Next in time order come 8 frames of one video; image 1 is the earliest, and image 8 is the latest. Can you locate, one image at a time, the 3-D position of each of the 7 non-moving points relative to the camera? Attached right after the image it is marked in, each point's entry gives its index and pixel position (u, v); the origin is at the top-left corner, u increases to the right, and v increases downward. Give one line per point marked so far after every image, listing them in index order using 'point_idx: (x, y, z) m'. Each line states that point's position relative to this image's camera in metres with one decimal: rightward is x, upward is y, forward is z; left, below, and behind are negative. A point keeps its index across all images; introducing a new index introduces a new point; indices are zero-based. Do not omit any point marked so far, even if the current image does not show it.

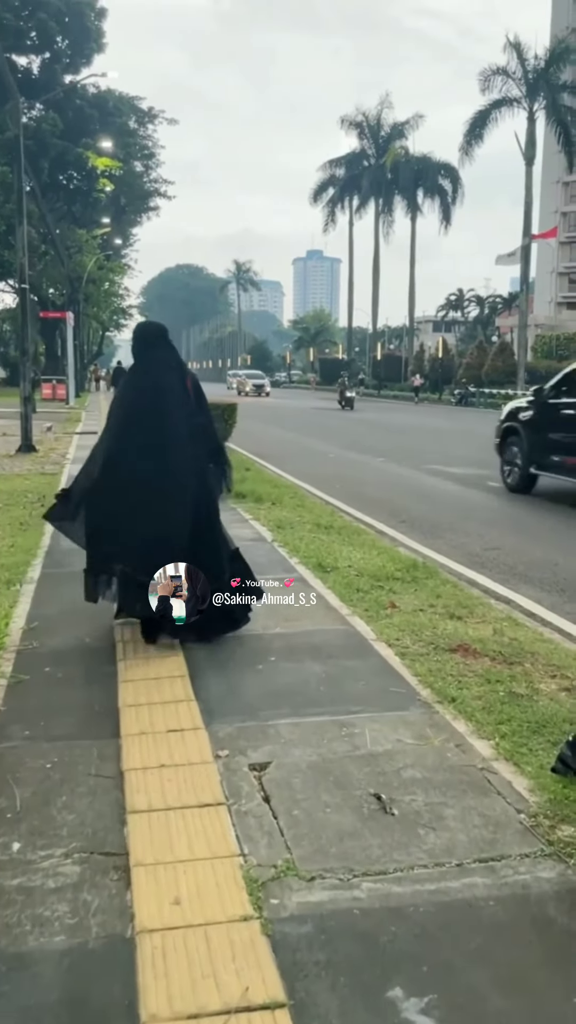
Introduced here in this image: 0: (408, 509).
0: (+1.6, +0.1, +12.2) m
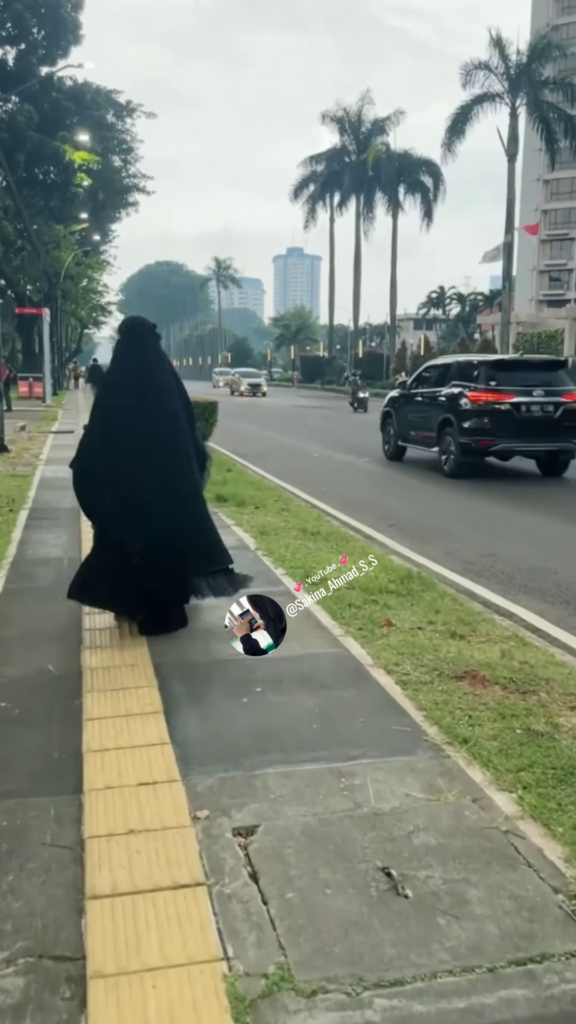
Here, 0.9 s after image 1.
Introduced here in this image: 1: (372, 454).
0: (+1.4, 0.0, +11.7) m
1: (+1.7, +1.2, +18.6) m
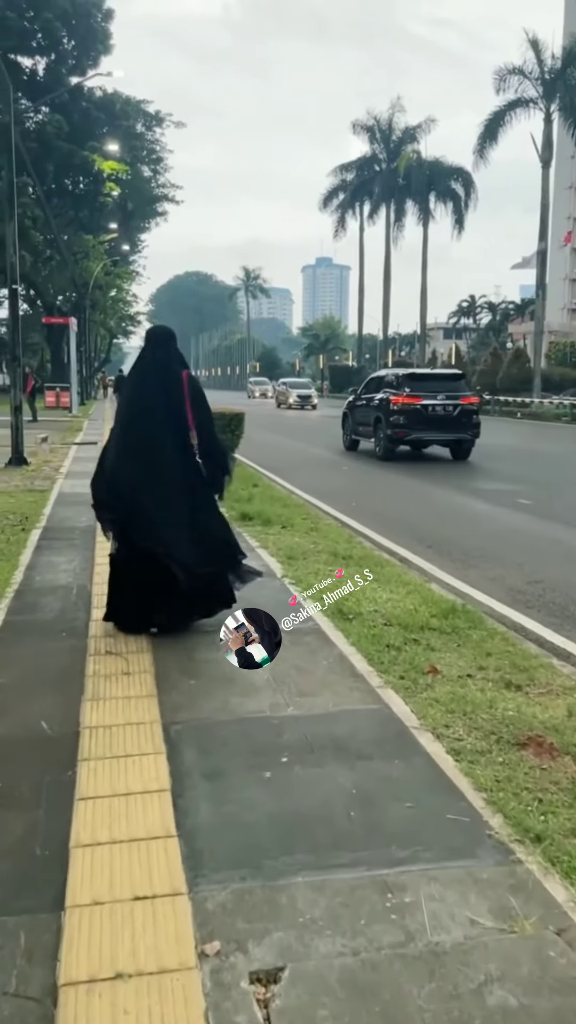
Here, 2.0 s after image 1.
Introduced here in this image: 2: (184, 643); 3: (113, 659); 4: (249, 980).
0: (+1.7, -0.2, +11.0) m
1: (+2.3, +0.9, +17.9) m
2: (-0.6, -0.8, +5.3) m
3: (-1.0, -0.8, +5.0) m
4: (-0.1, -1.2, +2.3) m
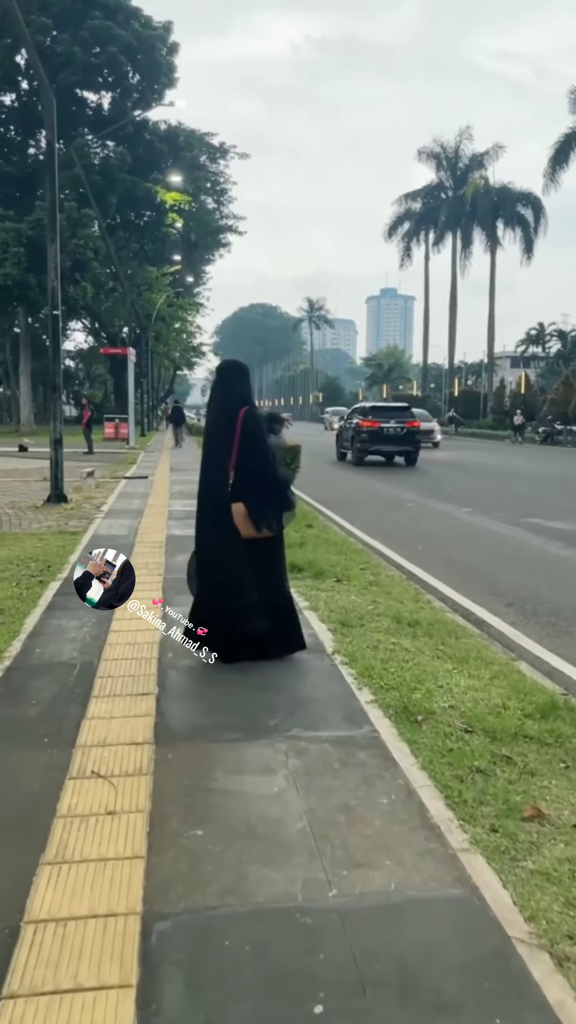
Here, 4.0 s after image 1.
0: (+2.3, -0.7, +9.5) m
1: (+3.4, +0.2, +16.4) m
2: (-0.4, -1.1, +4.0) m
3: (-0.8, -1.1, +3.8) m
4: (-0.1, -1.4, +1.0) m
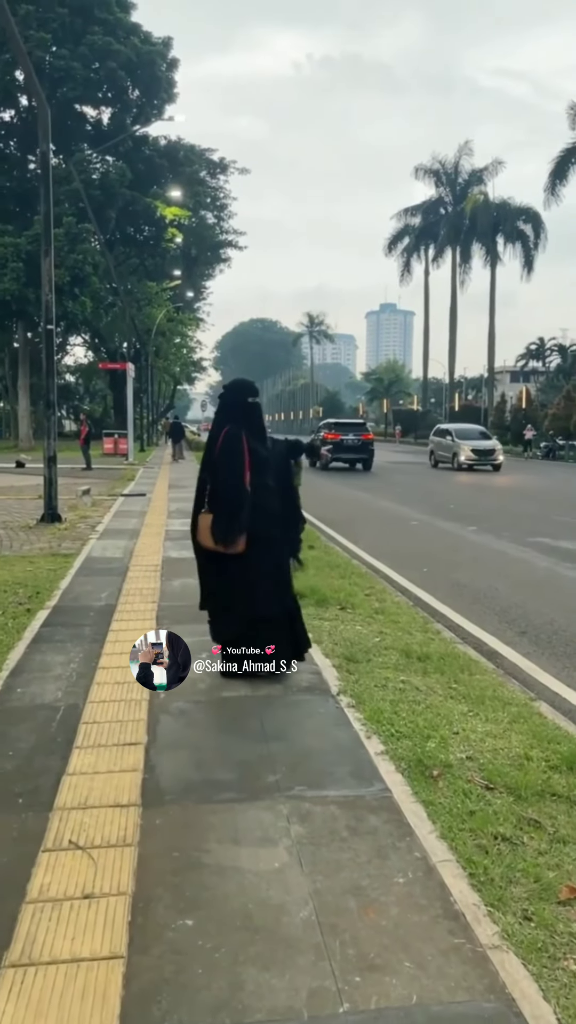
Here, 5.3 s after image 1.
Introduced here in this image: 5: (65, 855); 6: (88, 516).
0: (+2.3, -1.0, +9.1) m
1: (+3.4, -0.2, +16.0) m
2: (-0.4, -1.3, +3.5) m
3: (-0.8, -1.3, +3.3) m
4: (-0.1, -1.5, +0.5) m
5: (-0.8, -1.3, +3.3) m
6: (-3.3, -0.1, +15.0) m
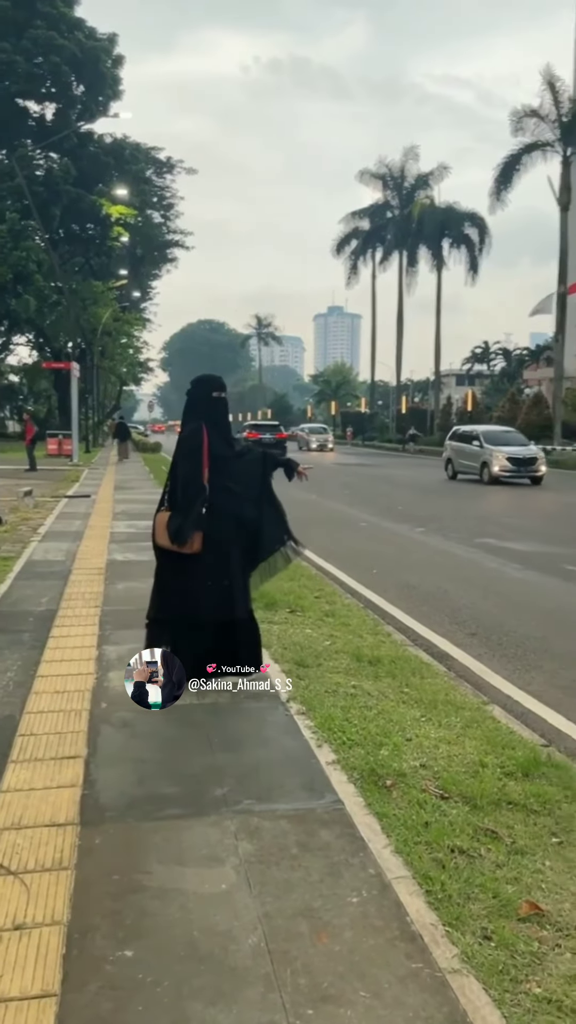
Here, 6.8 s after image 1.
0: (+1.8, -1.0, +9.0) m
1: (+2.5, -0.2, +16.0) m
2: (-0.6, -1.3, +3.3) m
3: (-0.9, -1.3, +3.1) m
4: (-0.1, -1.5, +0.3) m
5: (-1.0, -1.3, +3.1) m
6: (-4.2, -0.1, +14.6) m
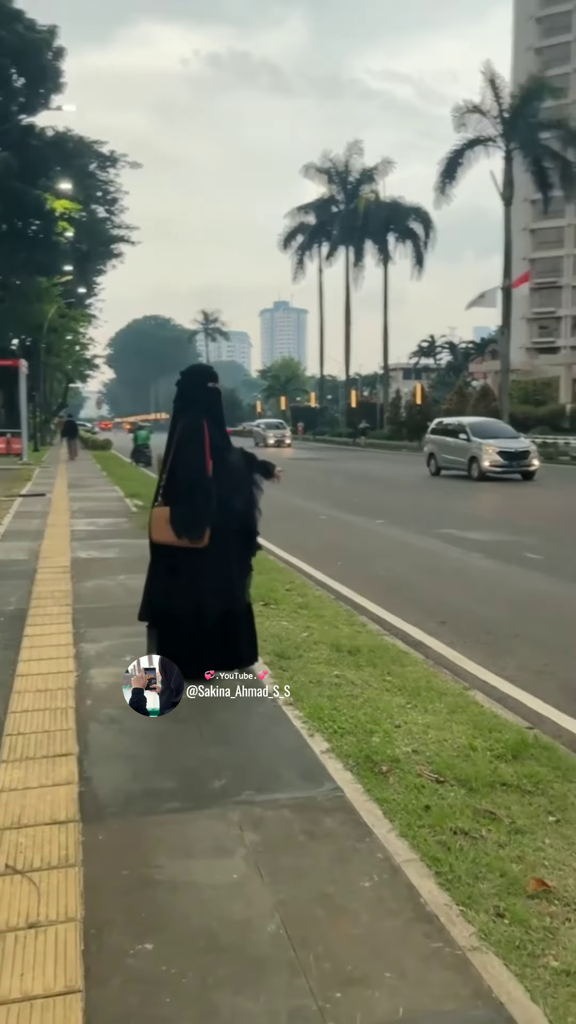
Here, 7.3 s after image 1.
0: (+1.5, -0.9, +9.1) m
1: (+1.8, 0.0, +16.1) m
2: (-0.6, -1.2, +3.3) m
3: (-0.9, -1.3, +3.1) m
4: (+0.1, -1.5, +0.4) m
5: (-1.0, -1.3, +3.1) m
6: (-4.8, -0.1, +14.4) m
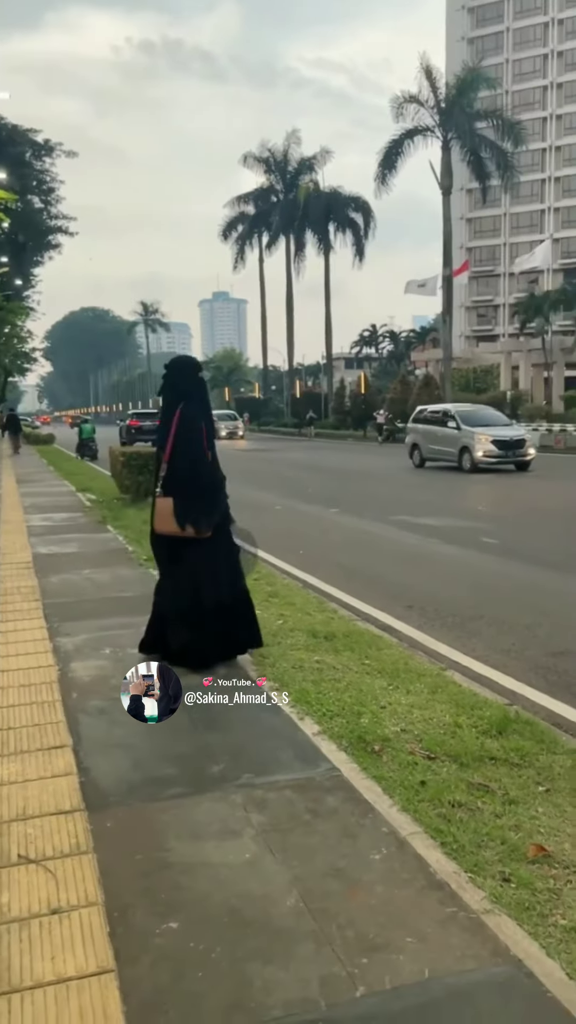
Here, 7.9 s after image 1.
0: (+1.2, -0.7, +9.3) m
1: (+1.0, +0.2, +16.3) m
2: (-0.5, -1.2, +3.4) m
3: (-0.9, -1.2, +3.1) m
4: (+0.3, -1.5, +0.5) m
5: (-0.9, -1.2, +3.1) m
6: (-5.5, 0.0, +14.1) m
